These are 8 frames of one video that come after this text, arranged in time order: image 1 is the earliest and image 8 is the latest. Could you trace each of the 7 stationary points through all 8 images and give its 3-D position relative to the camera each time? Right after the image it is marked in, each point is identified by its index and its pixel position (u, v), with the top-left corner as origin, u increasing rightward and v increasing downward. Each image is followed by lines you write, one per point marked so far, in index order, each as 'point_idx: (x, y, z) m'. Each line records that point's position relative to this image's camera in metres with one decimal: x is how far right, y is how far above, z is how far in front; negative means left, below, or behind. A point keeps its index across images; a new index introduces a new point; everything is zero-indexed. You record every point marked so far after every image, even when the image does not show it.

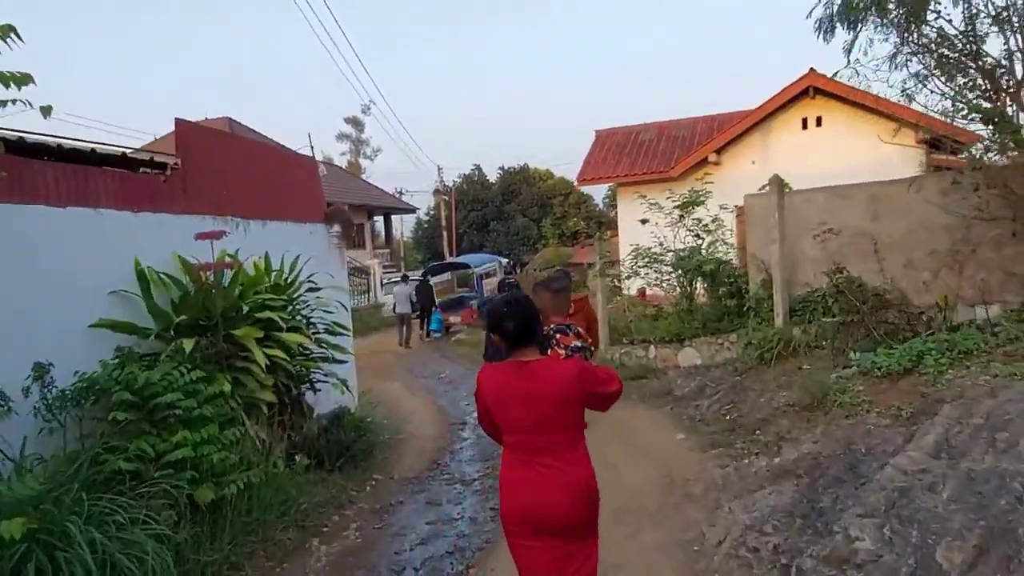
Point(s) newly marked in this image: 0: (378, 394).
0: (-2.2, -1.7, +11.3) m
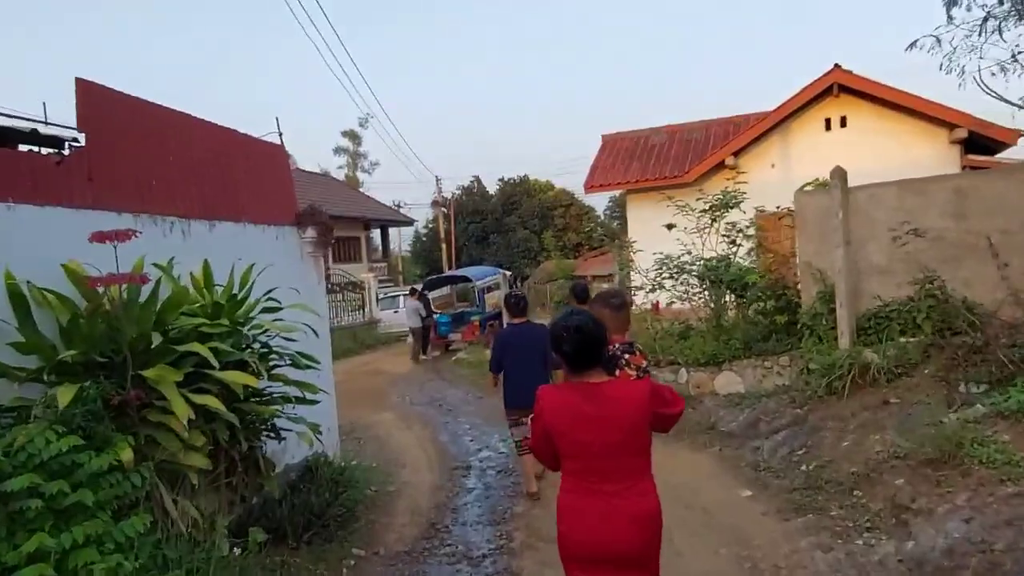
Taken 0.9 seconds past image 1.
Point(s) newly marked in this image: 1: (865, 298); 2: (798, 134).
0: (-2.0, -2.0, +9.8) m
1: (+3.9, -0.1, +7.7) m
2: (+8.1, +4.4, +19.9) m
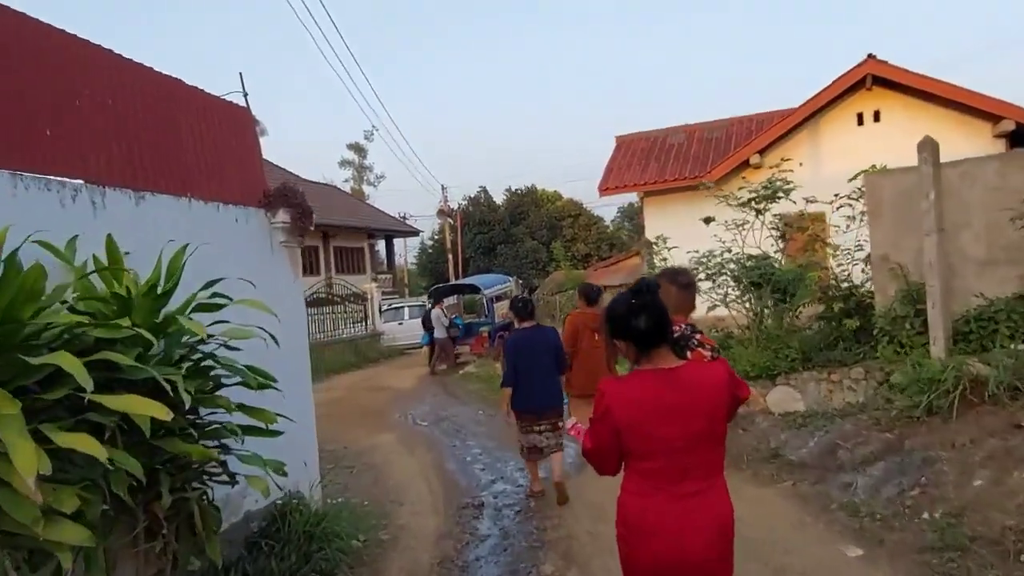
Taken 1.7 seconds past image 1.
0: (-1.8, -2.0, +8.4) m
1: (+4.0, -0.1, +6.3) m
2: (+8.4, +4.2, +18.6) m
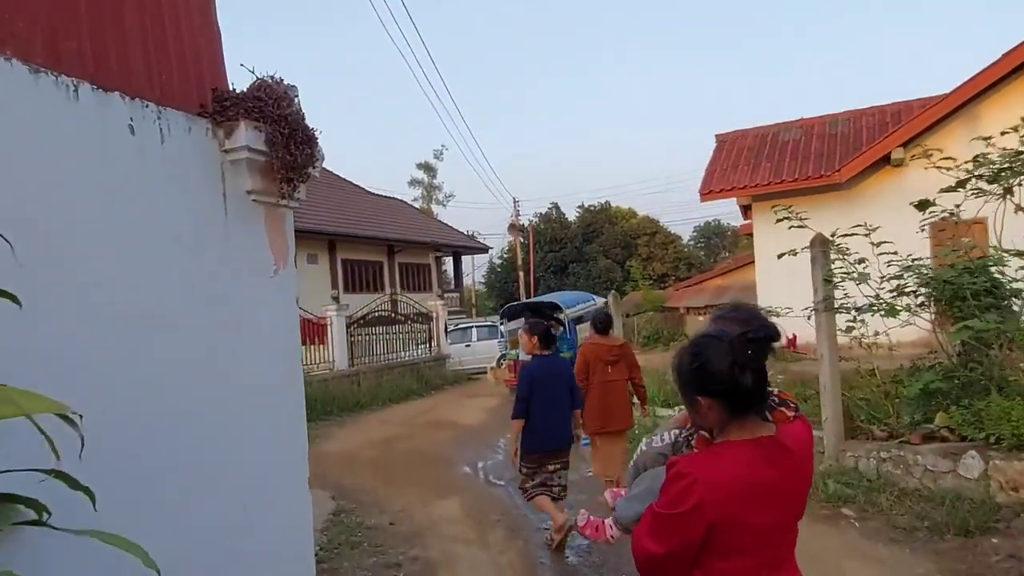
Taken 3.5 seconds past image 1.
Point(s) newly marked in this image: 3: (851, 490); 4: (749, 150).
0: (-0.8, -2.1, +5.8) m
1: (+4.8, -0.1, +3.2) m
2: (+10.4, +3.7, +15.1) m
3: (+2.8, -1.7, +5.9) m
4: (+6.1, +3.6, +18.1) m
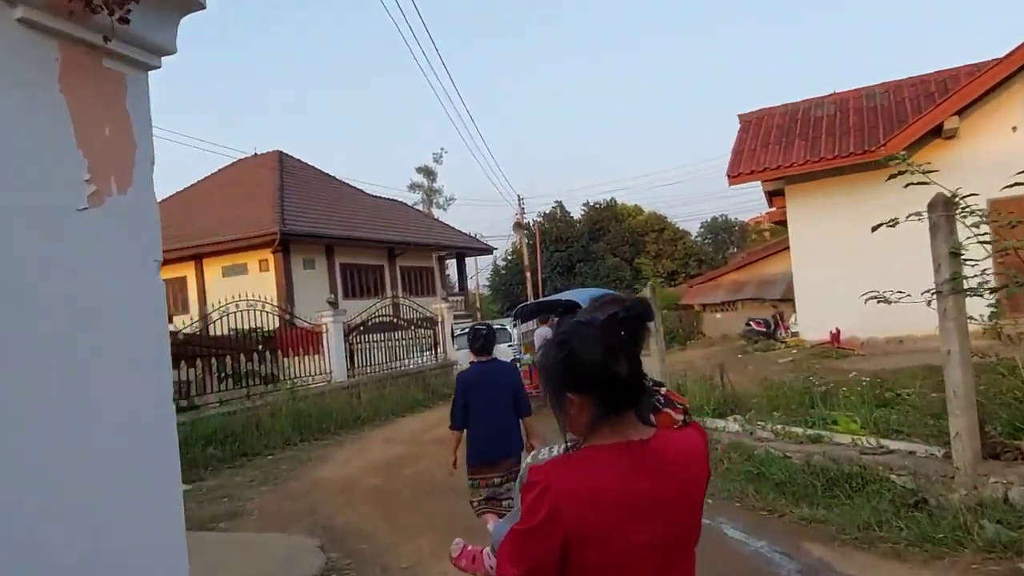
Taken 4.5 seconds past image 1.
0: (-0.5, -2.0, +4.3) m
1: (+5.1, +0.1, +1.7) m
2: (+10.5, +4.0, +13.6) m
3: (+3.1, -1.5, +4.3) m
4: (+6.3, +3.8, +16.5) m
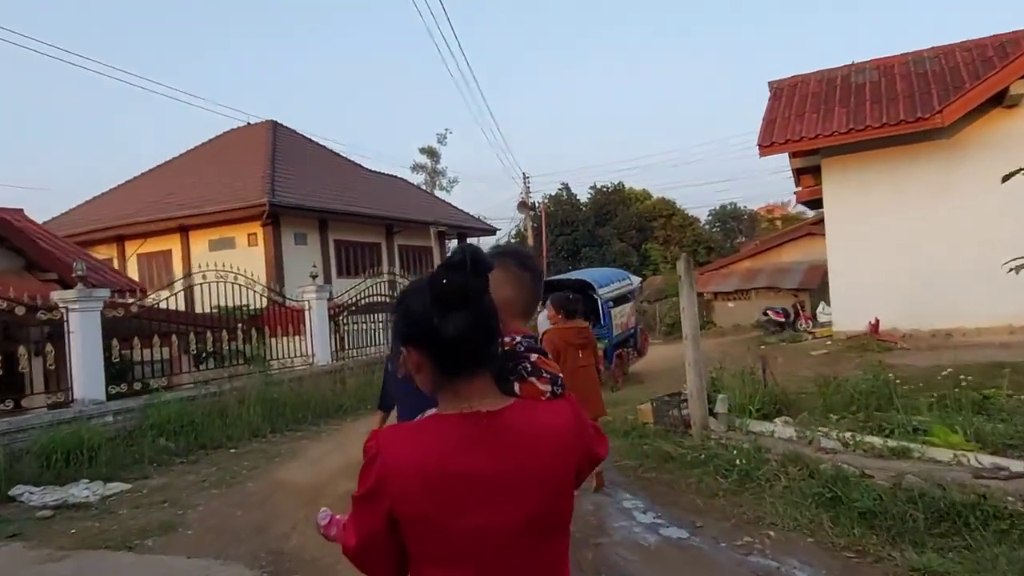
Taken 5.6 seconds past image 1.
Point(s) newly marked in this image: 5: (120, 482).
0: (-0.5, -1.8, +2.8) m
1: (+5.1, +0.2, +0.1) m
2: (+10.7, +4.2, +12.0) m
3: (+3.1, -1.4, +2.8) m
4: (+6.5, +4.1, +14.9) m
5: (-4.3, -2.1, +7.7) m
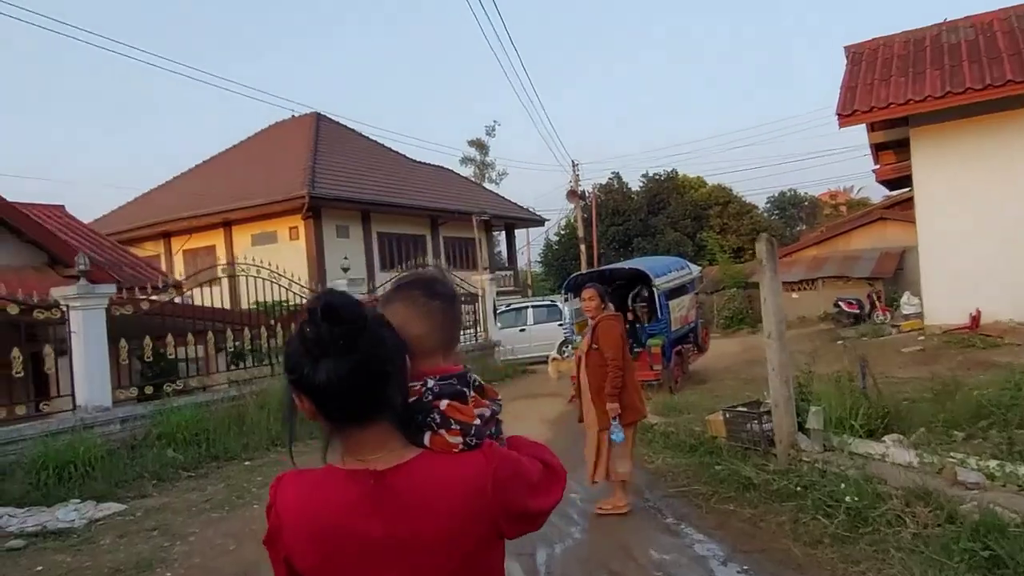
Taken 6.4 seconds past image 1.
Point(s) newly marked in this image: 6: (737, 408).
0: (-0.5, -1.7, +1.7) m
1: (+4.9, +0.2, -1.4) m
2: (+11.3, +4.5, +9.9) m
3: (+3.2, -1.3, +1.4) m
4: (+7.3, +4.3, +13.2) m
5: (-3.9, -2.1, +6.8) m
6: (+2.1, -1.1, +6.5) m
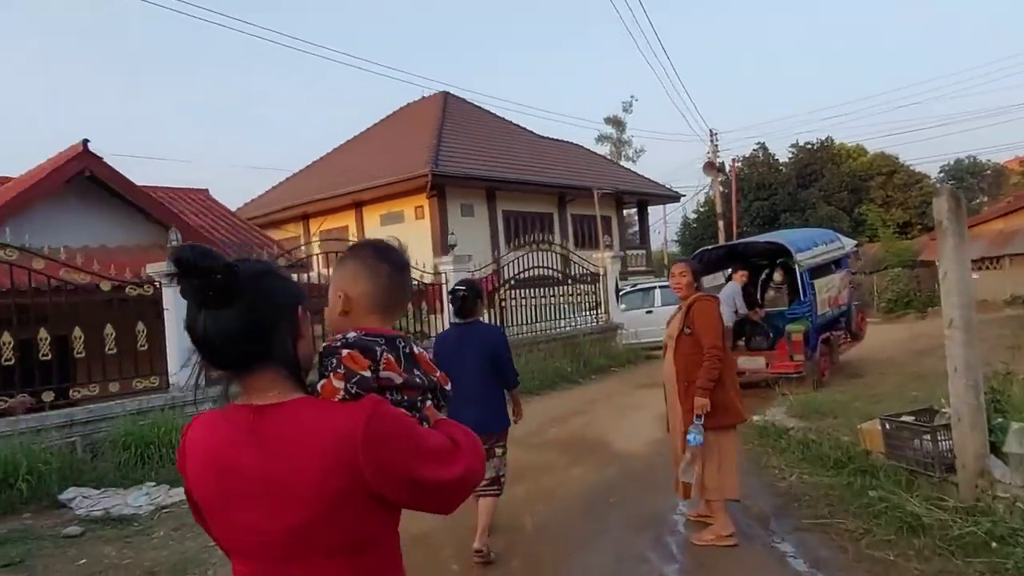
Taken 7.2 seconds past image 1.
0: (-0.7, -1.7, +0.8) m
1: (+4.0, +0.2, -3.3) m
2: (+12.5, +4.7, +6.4) m
3: (+2.9, -1.2, -0.2) m
4: (+9.2, +4.7, +10.4) m
5: (-3.0, -1.9, +6.5) m
6: (+2.8, -0.9, +5.0) m
